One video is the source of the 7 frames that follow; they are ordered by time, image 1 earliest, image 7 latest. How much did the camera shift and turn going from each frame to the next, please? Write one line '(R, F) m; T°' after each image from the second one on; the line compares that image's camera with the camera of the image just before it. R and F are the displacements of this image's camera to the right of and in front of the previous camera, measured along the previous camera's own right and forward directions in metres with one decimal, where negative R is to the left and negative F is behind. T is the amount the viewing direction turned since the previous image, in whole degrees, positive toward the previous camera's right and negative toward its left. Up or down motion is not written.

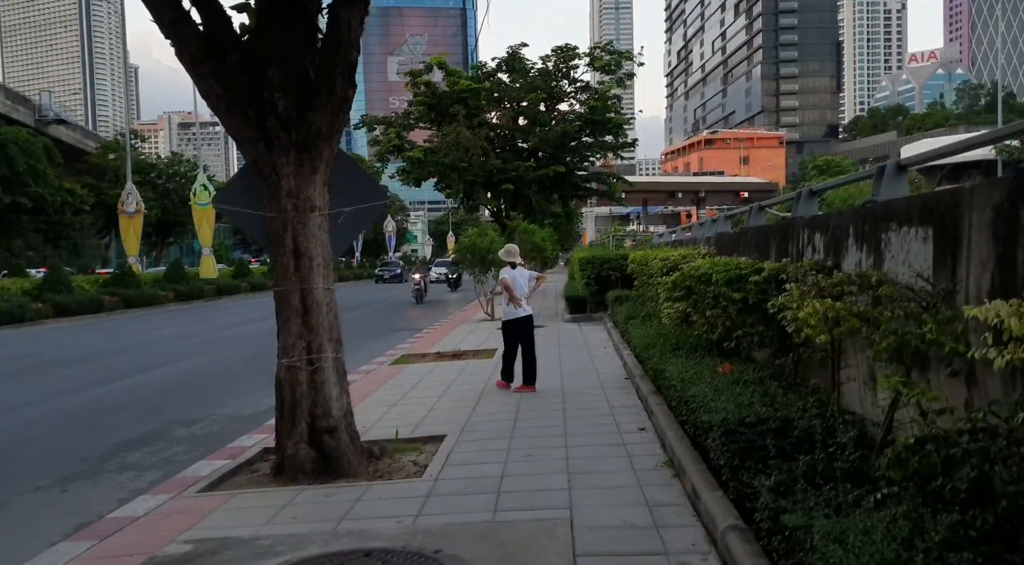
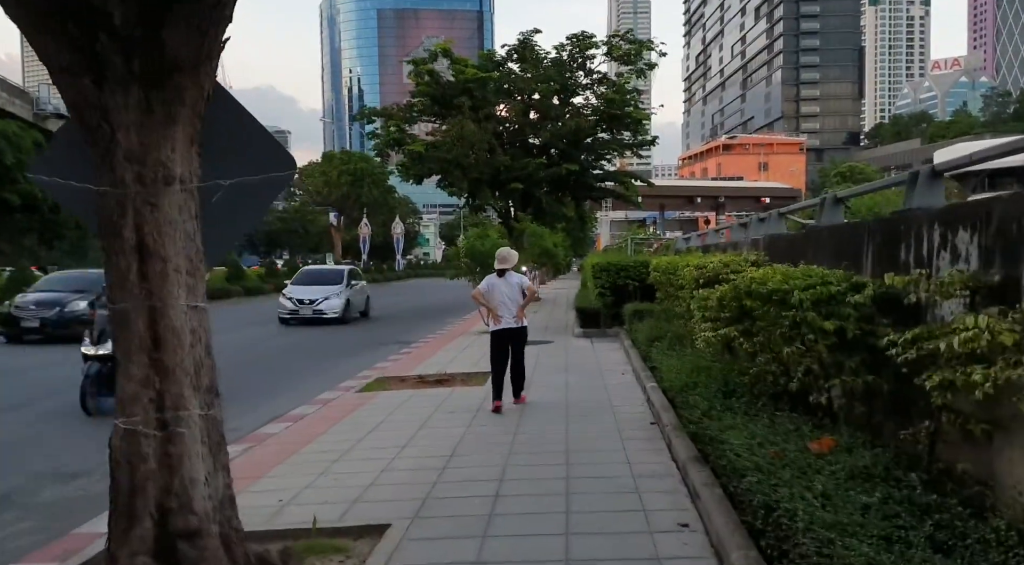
(+0.2, +2.3) m; -1°
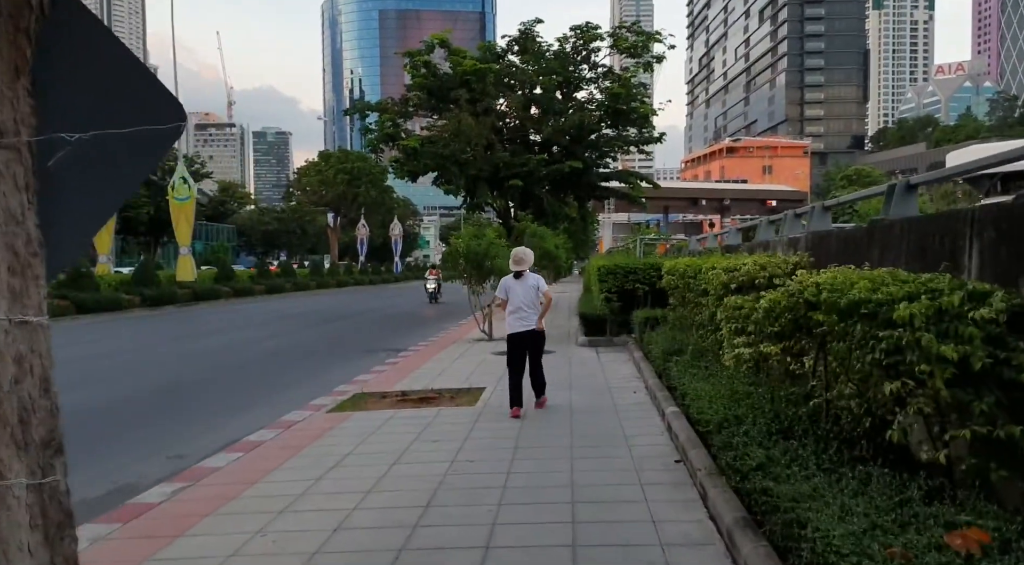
(+0.1, +1.3) m; 0°
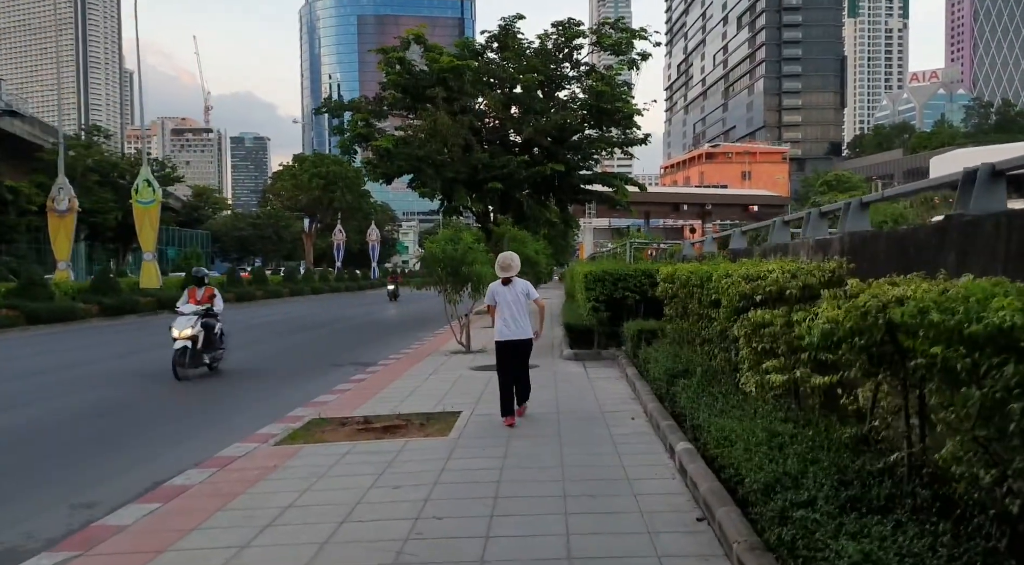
(0.0, +1.2) m; +1°
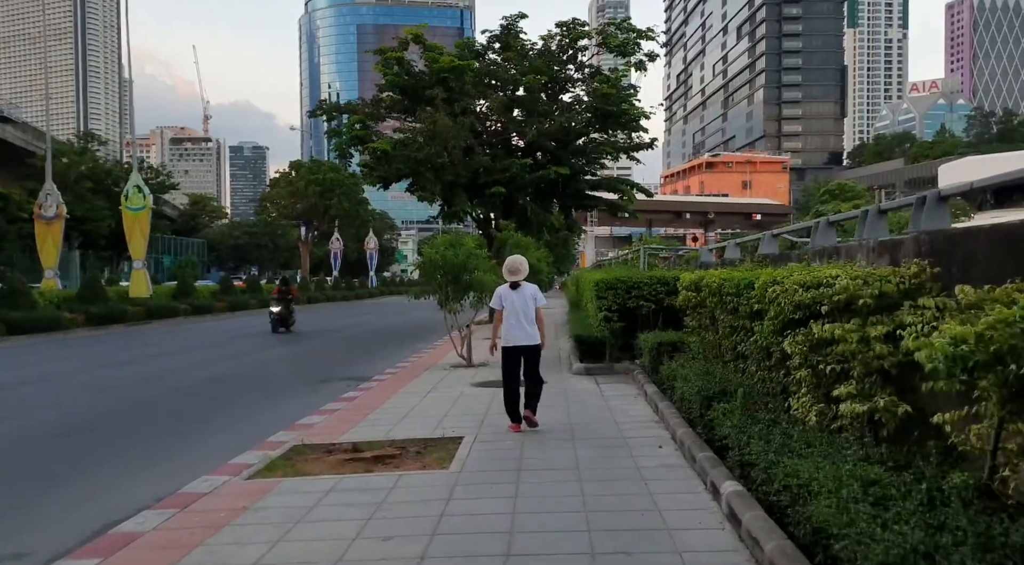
(-0.1, +1.0) m; 0°
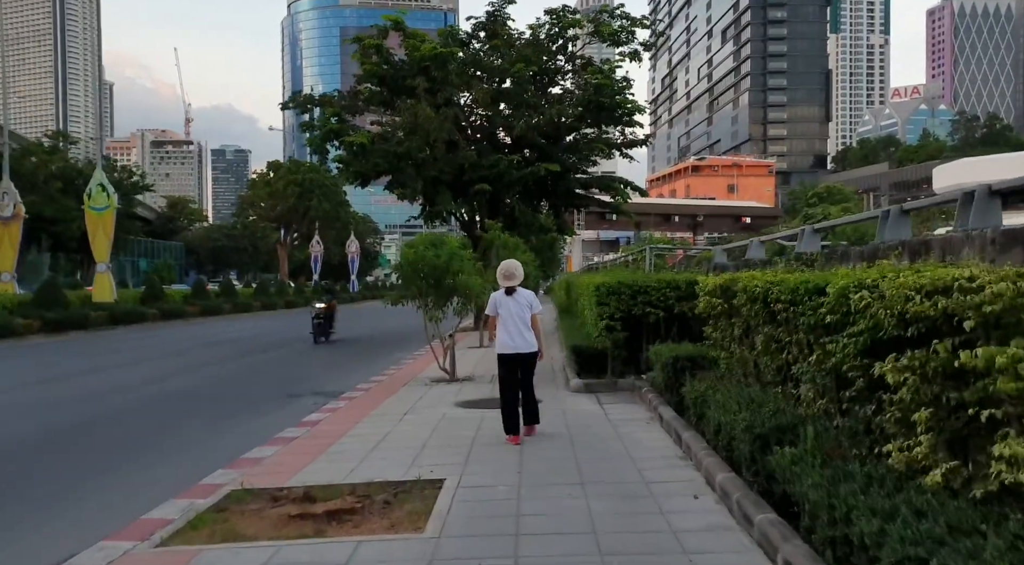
(-0.1, +1.5) m; +1°
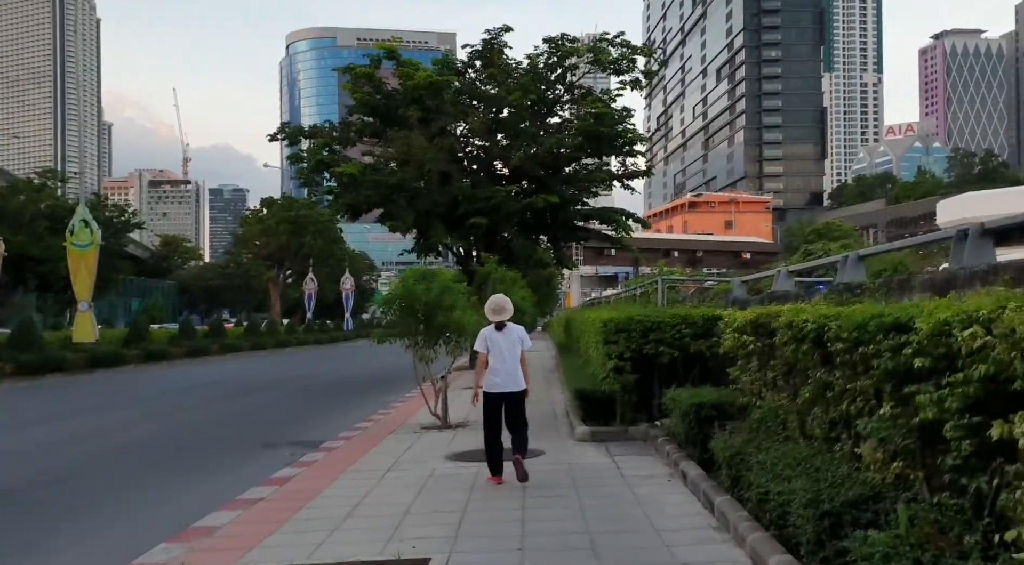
(0.0, +1.1) m; 0°
